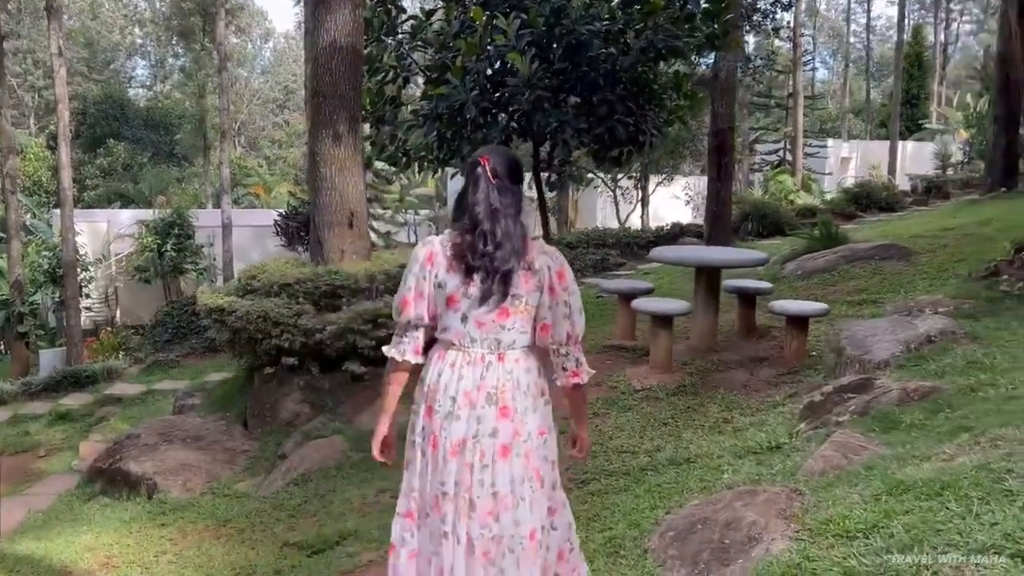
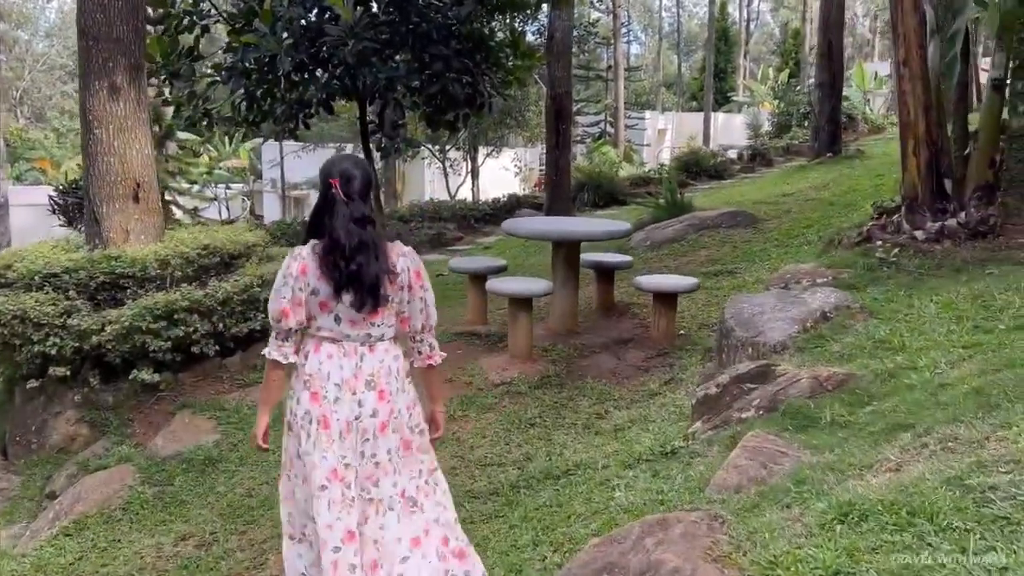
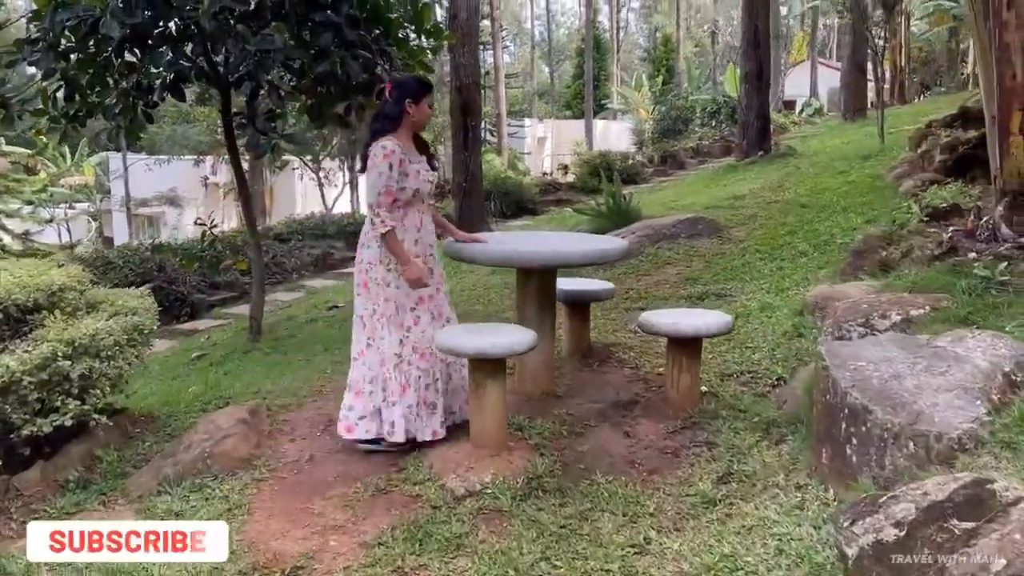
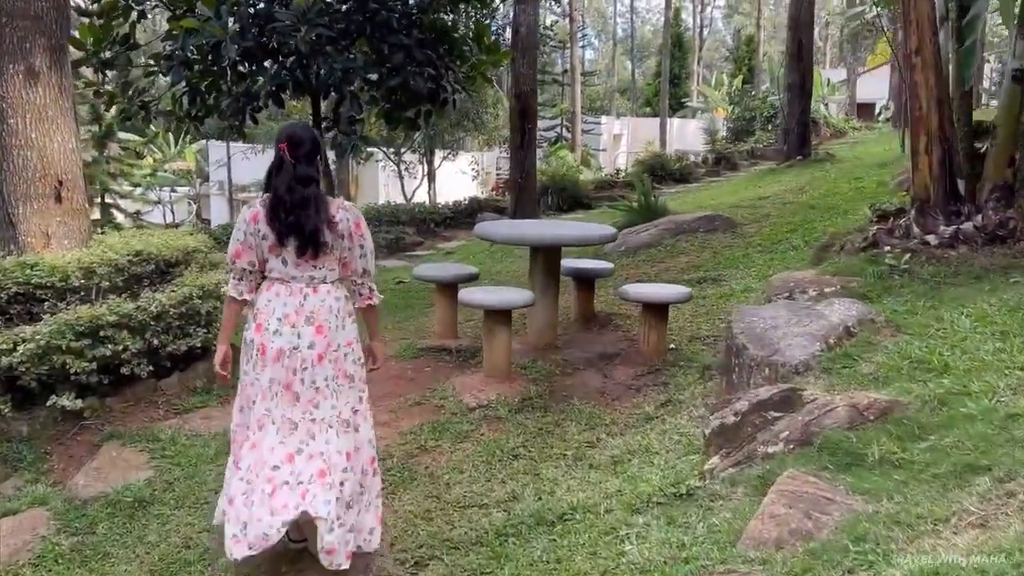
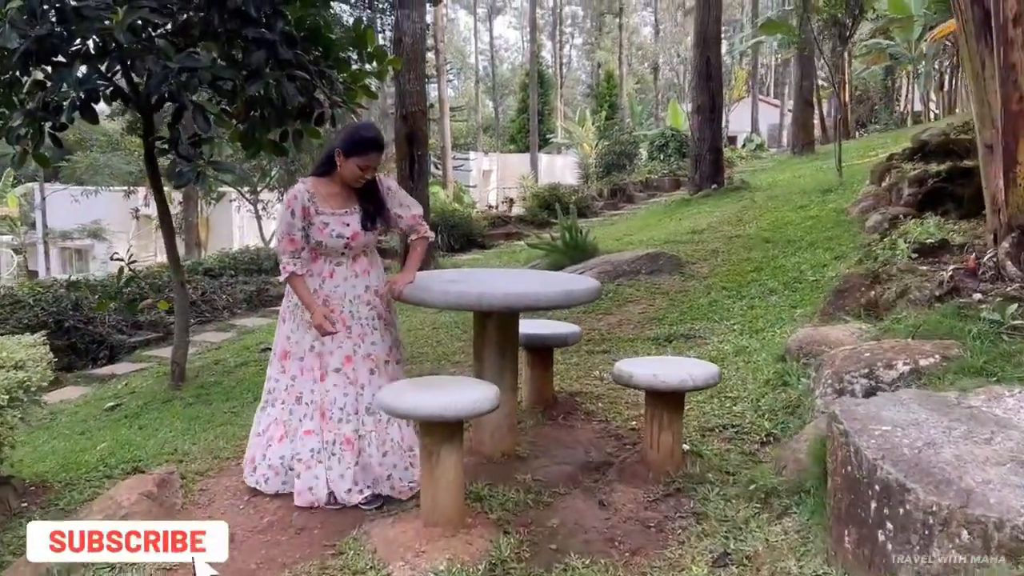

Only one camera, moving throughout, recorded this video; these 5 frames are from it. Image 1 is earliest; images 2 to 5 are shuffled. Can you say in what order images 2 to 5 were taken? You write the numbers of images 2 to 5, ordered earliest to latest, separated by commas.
2, 4, 3, 5
